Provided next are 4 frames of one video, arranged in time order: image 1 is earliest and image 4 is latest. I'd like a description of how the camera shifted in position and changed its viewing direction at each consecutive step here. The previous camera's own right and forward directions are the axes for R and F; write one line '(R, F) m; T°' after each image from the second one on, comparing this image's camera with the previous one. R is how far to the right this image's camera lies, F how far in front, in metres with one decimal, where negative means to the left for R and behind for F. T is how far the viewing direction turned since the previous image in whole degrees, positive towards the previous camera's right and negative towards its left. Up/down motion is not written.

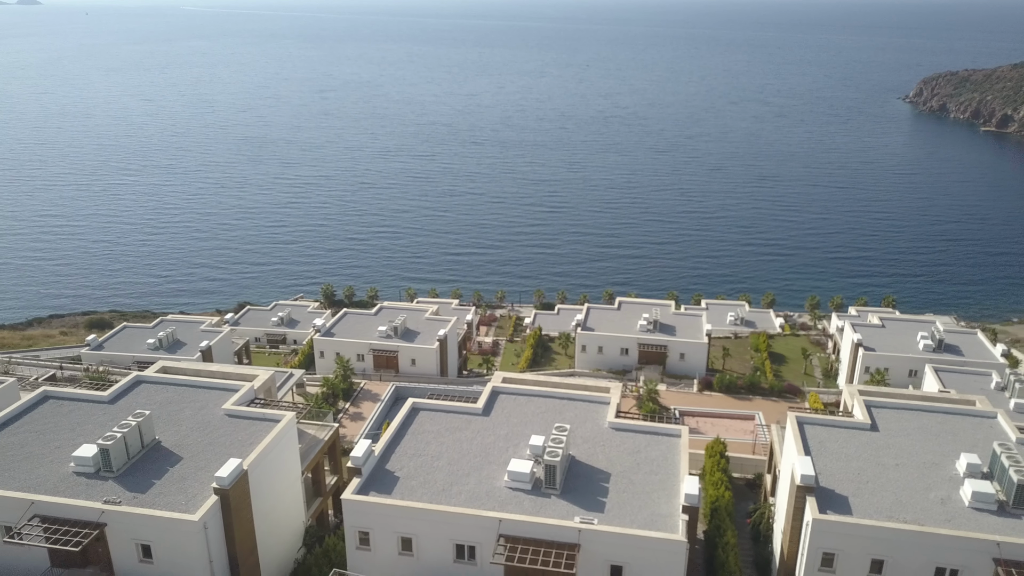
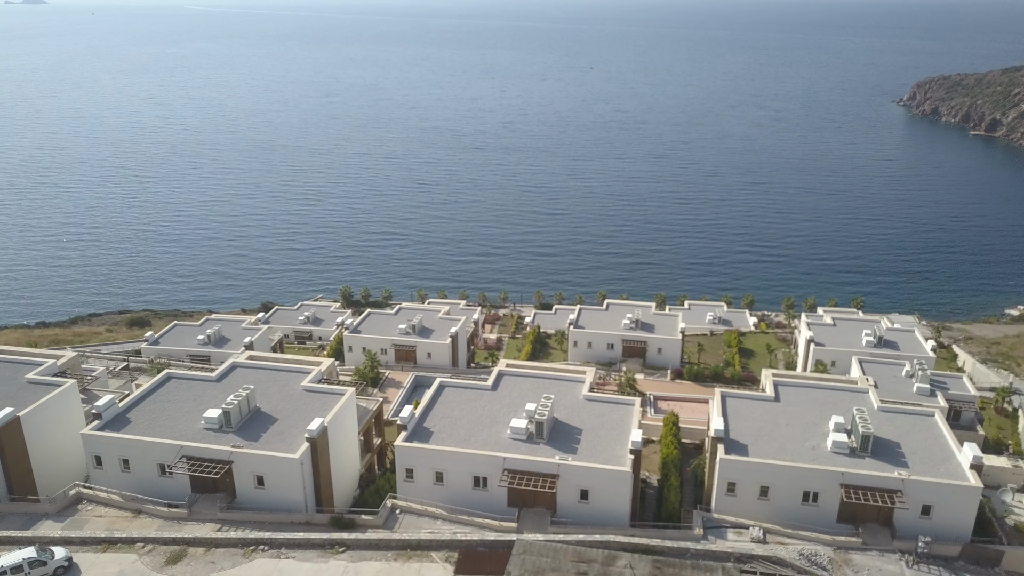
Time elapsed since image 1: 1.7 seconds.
(+0.1, -8.3) m; 0°
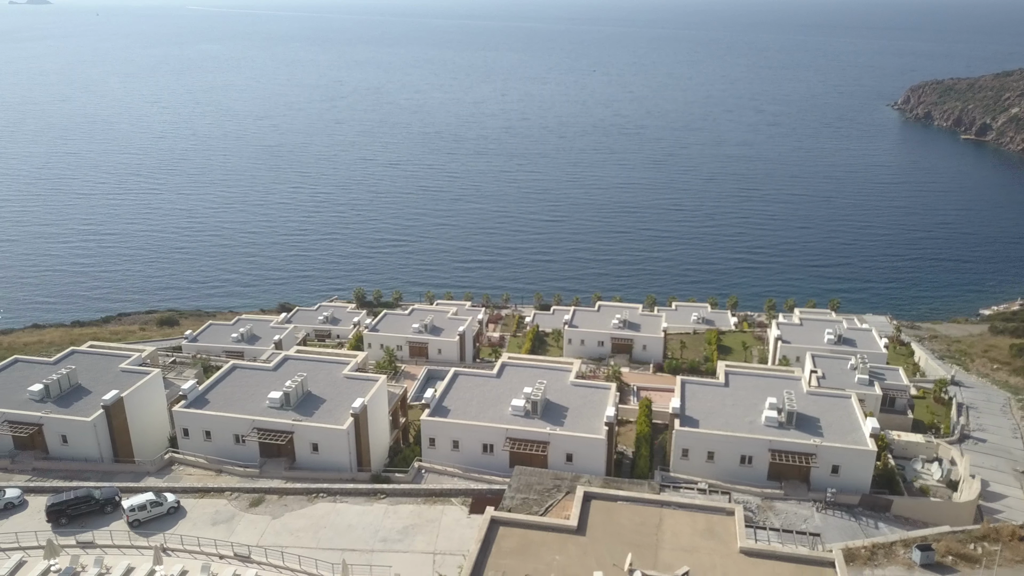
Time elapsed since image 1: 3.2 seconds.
(0.0, -7.4) m; 0°
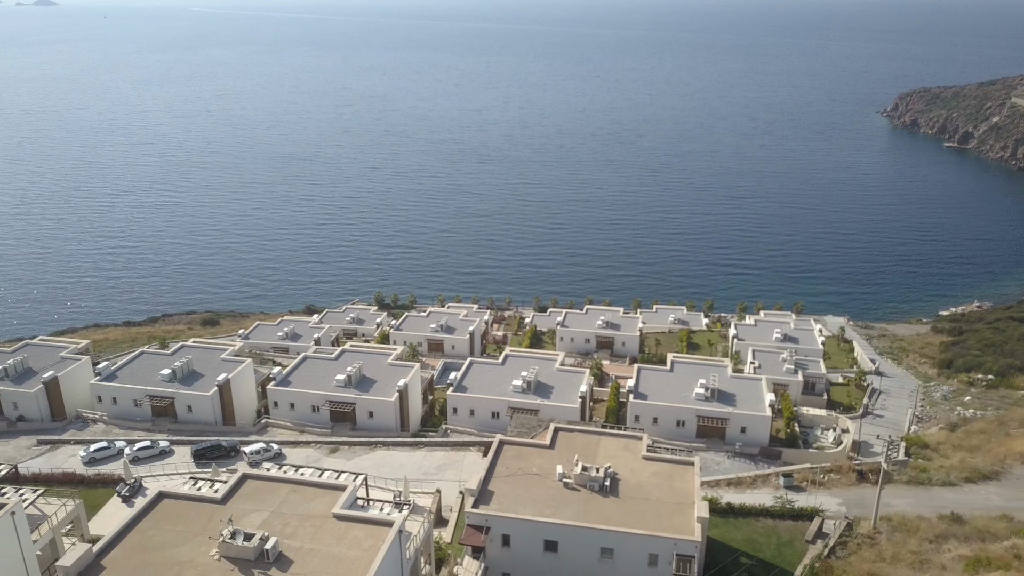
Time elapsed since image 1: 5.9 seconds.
(+0.1, -13.3) m; 0°
